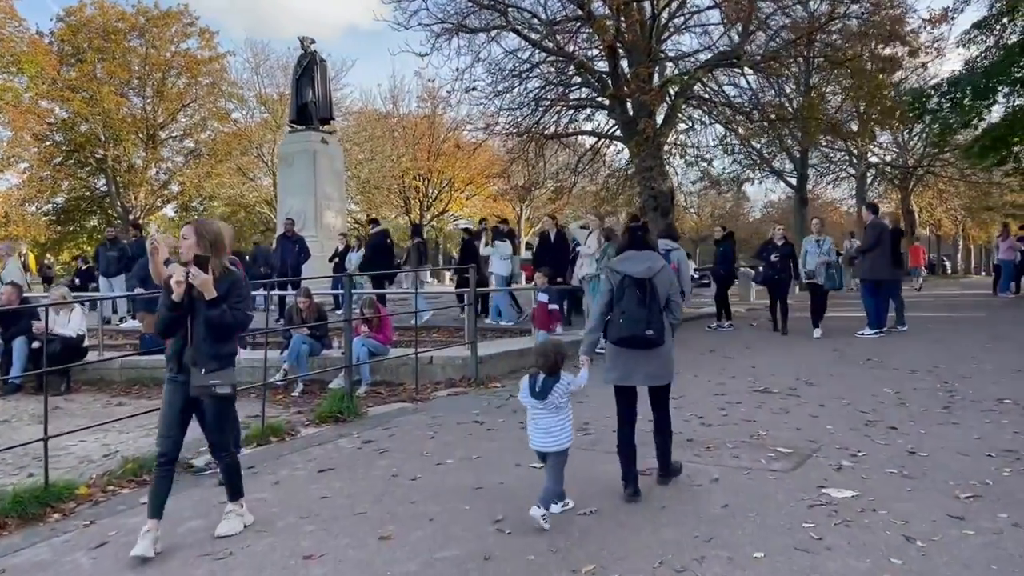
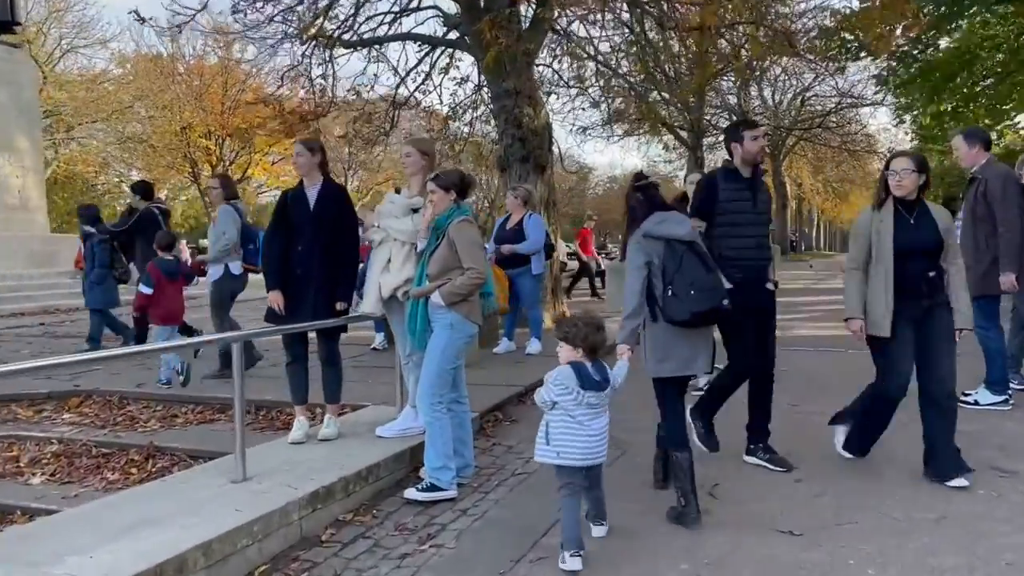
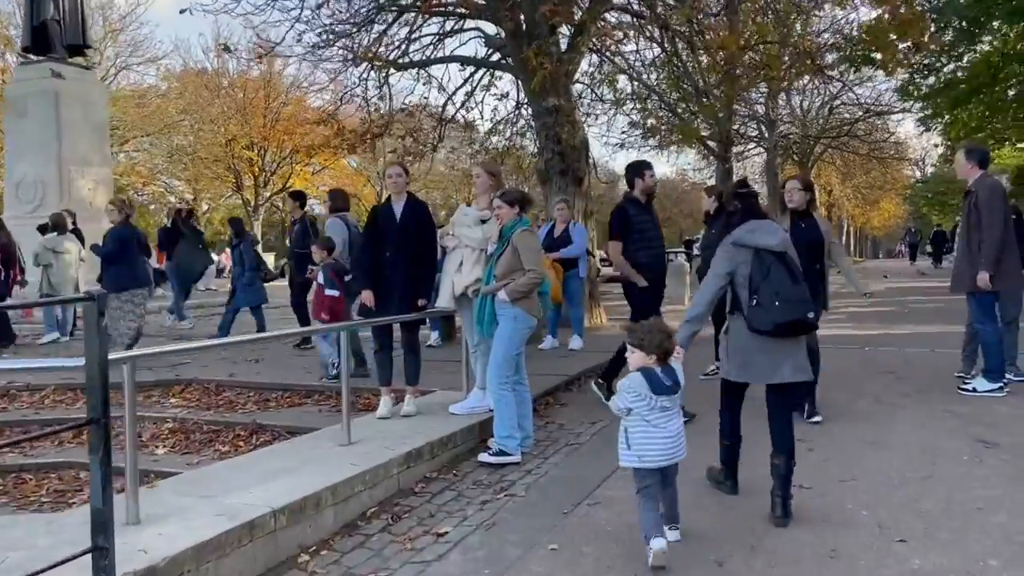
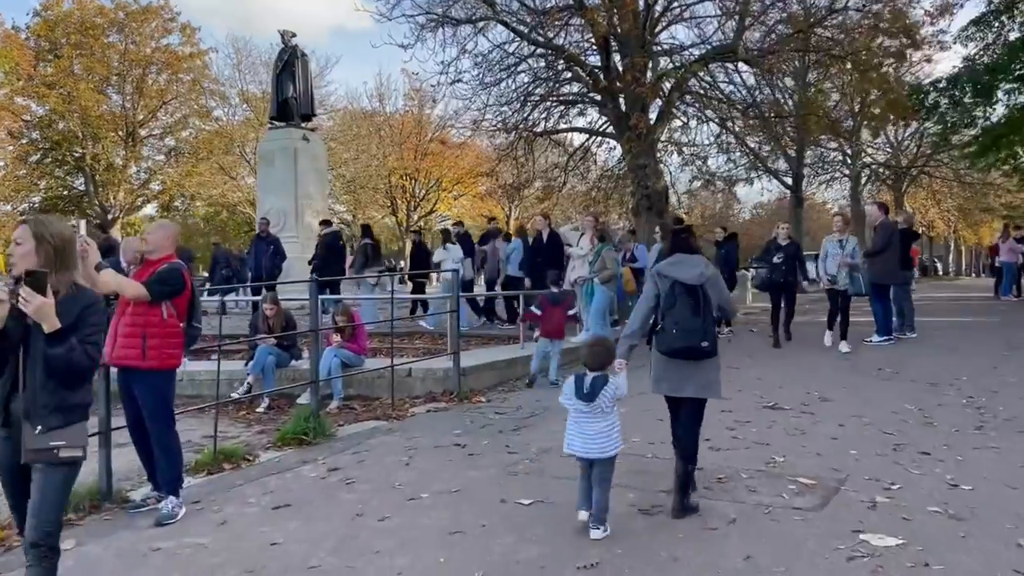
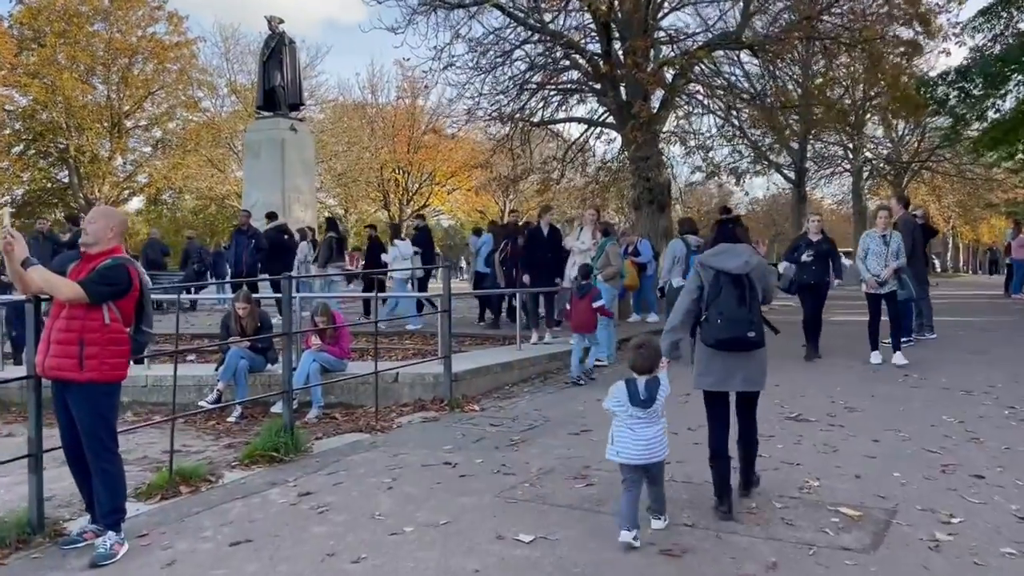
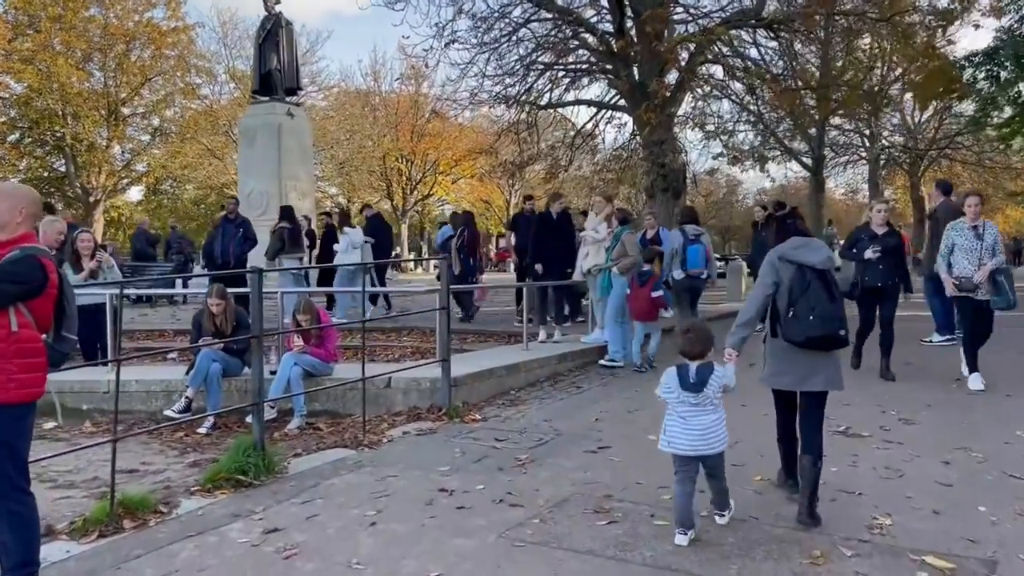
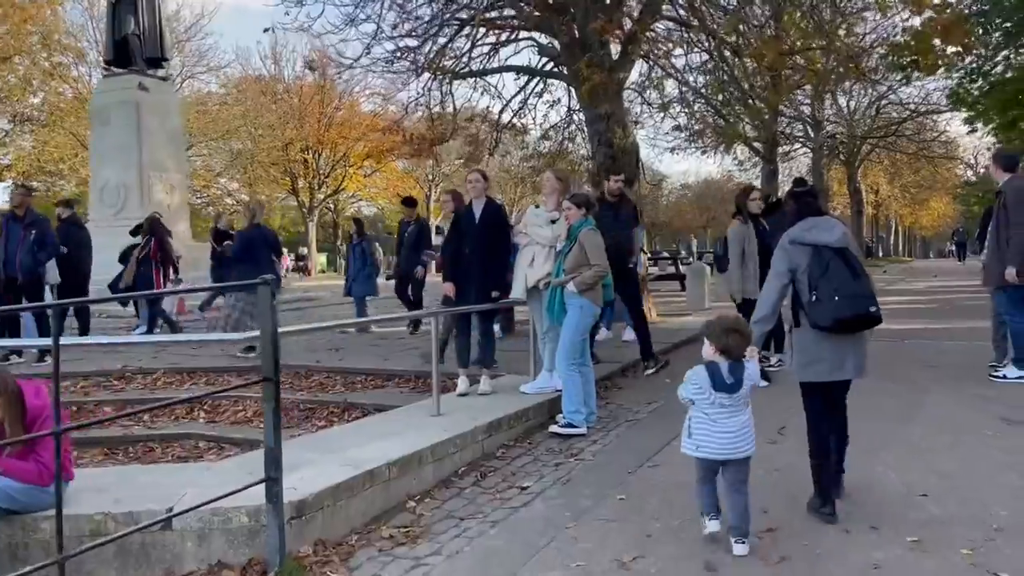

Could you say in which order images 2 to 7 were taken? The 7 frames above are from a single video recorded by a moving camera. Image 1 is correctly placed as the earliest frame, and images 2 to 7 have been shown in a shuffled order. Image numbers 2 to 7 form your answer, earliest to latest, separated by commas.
4, 5, 6, 7, 3, 2
